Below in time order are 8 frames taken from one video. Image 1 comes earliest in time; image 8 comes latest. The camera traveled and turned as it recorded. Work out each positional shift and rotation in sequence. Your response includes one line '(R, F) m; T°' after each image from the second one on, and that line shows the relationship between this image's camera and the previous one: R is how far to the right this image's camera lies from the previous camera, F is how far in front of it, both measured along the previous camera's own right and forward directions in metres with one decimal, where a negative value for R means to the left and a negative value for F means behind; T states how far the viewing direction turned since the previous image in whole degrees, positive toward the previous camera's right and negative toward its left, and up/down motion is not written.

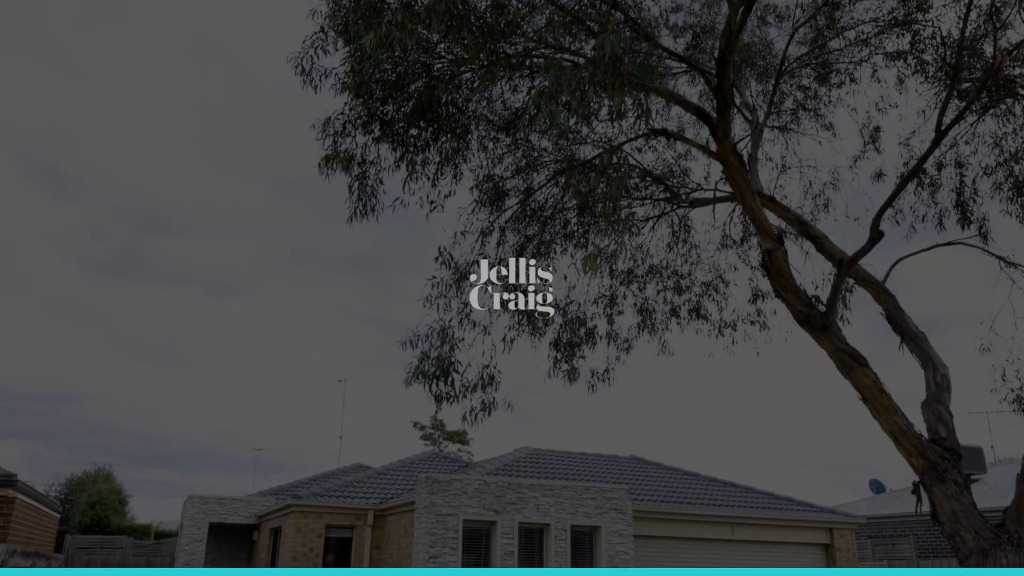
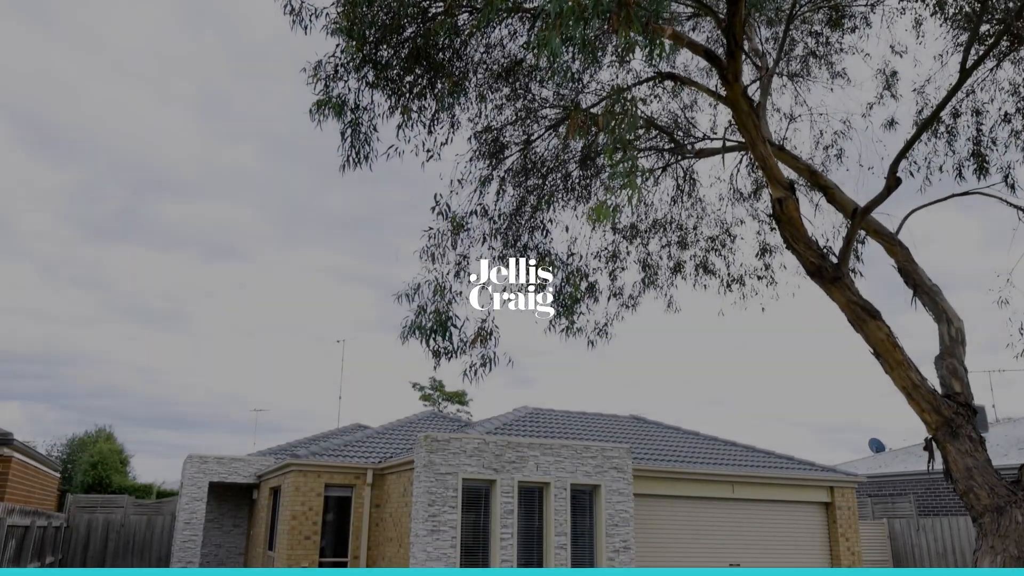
(0.0, +0.3) m; 0°
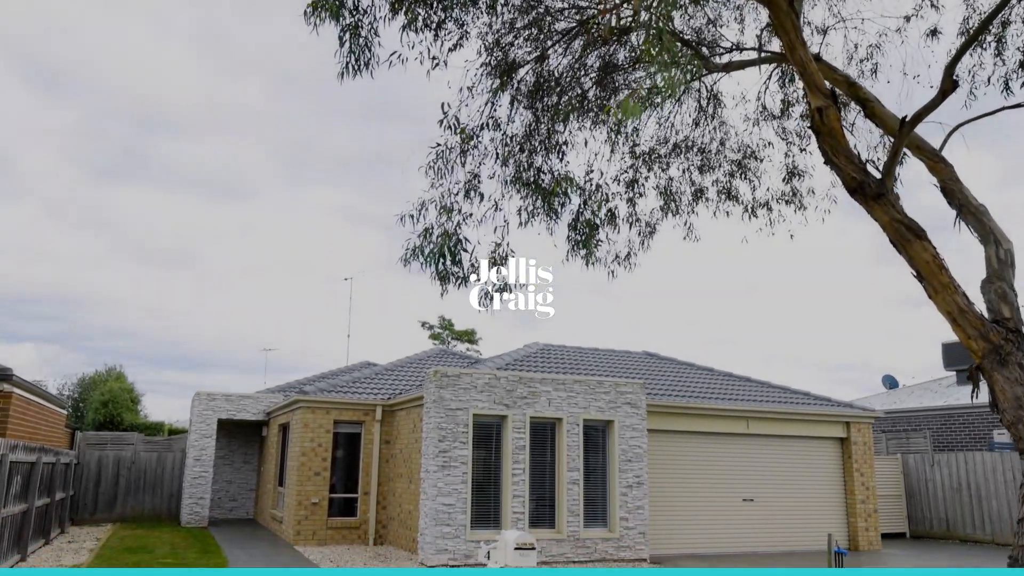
(-0.1, +0.4) m; -1°
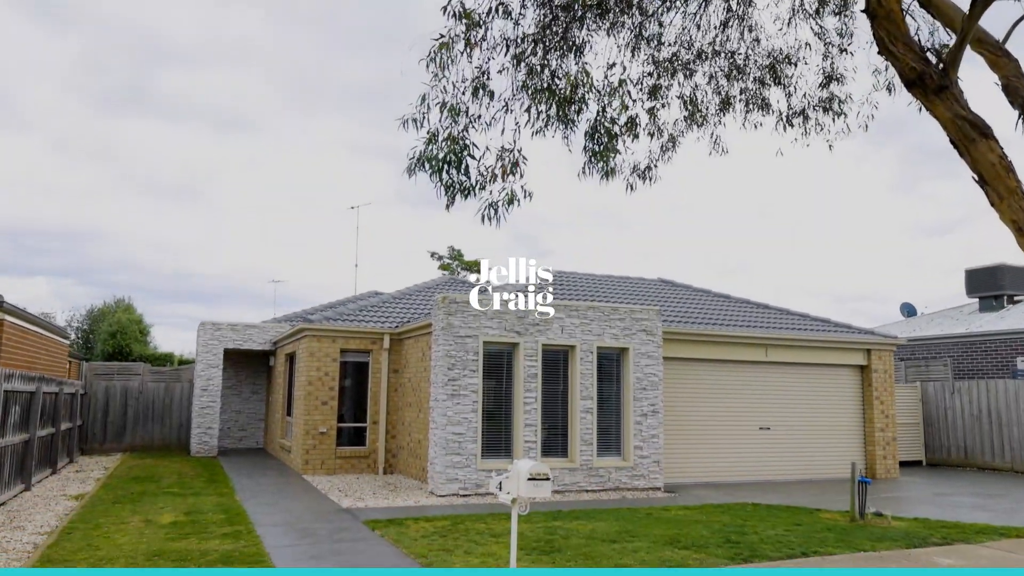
(0.0, +0.6) m; -1°
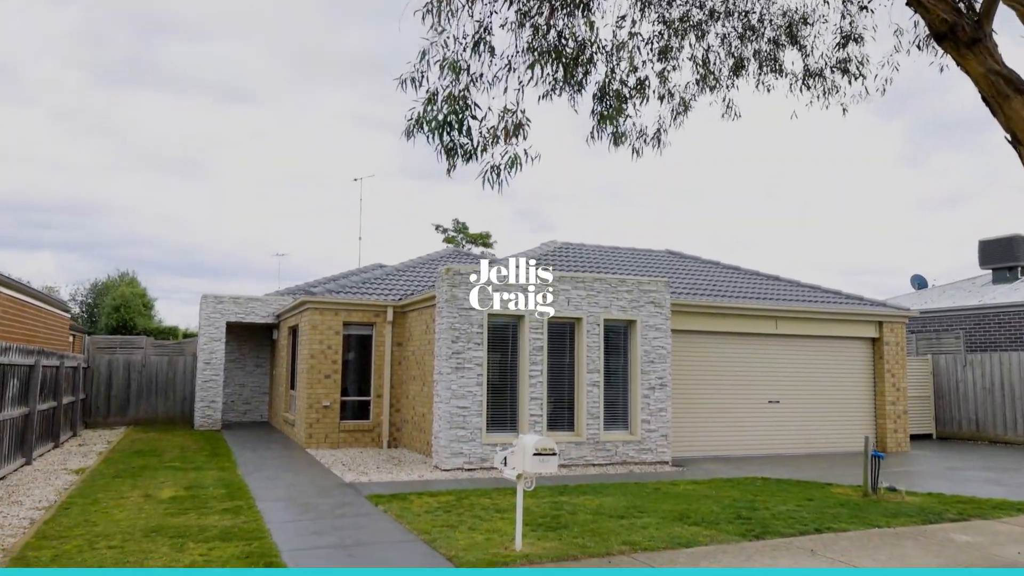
(0.0, +0.3) m; 0°
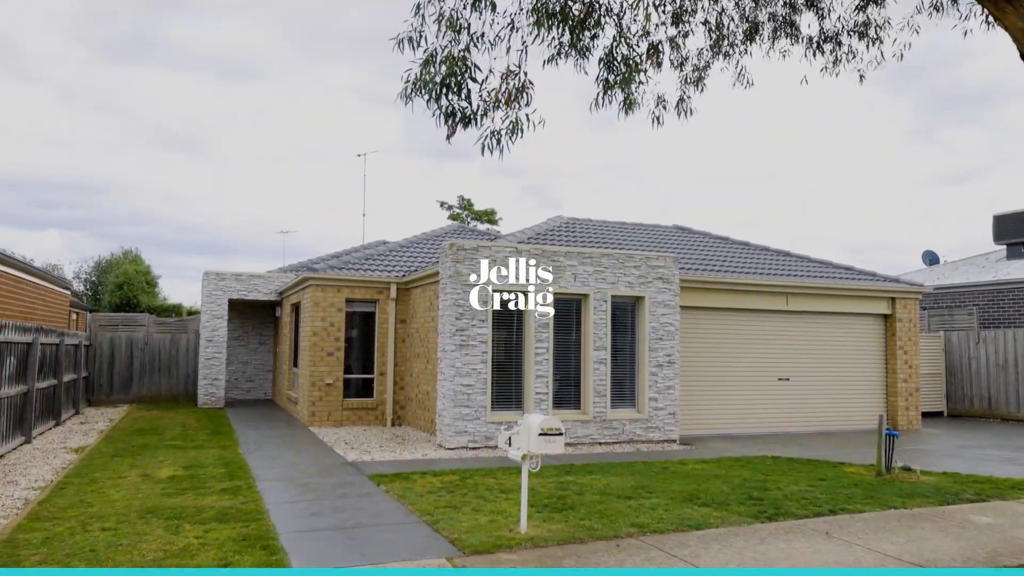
(0.0, +0.3) m; 0°
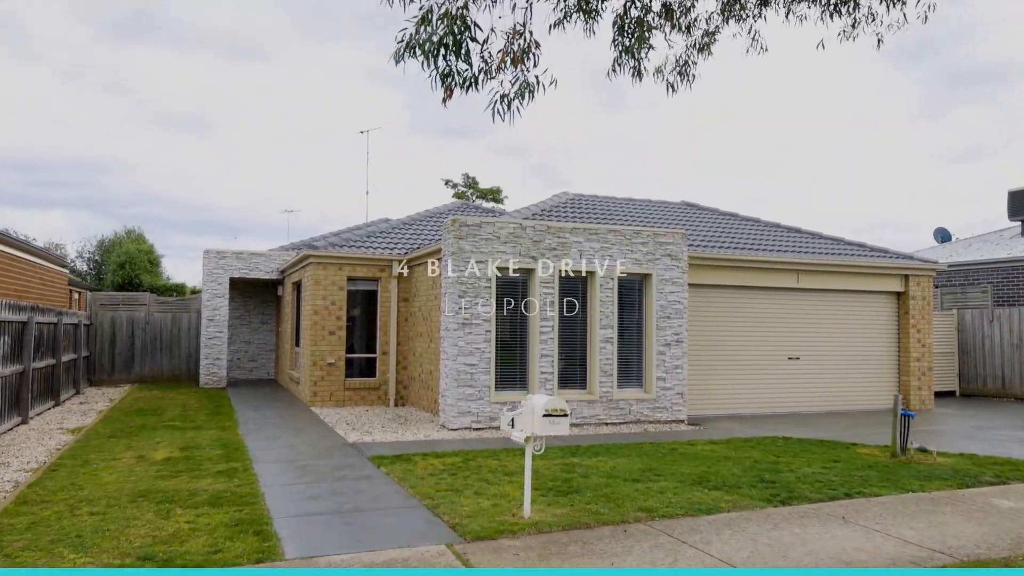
(0.0, +0.3) m; 0°
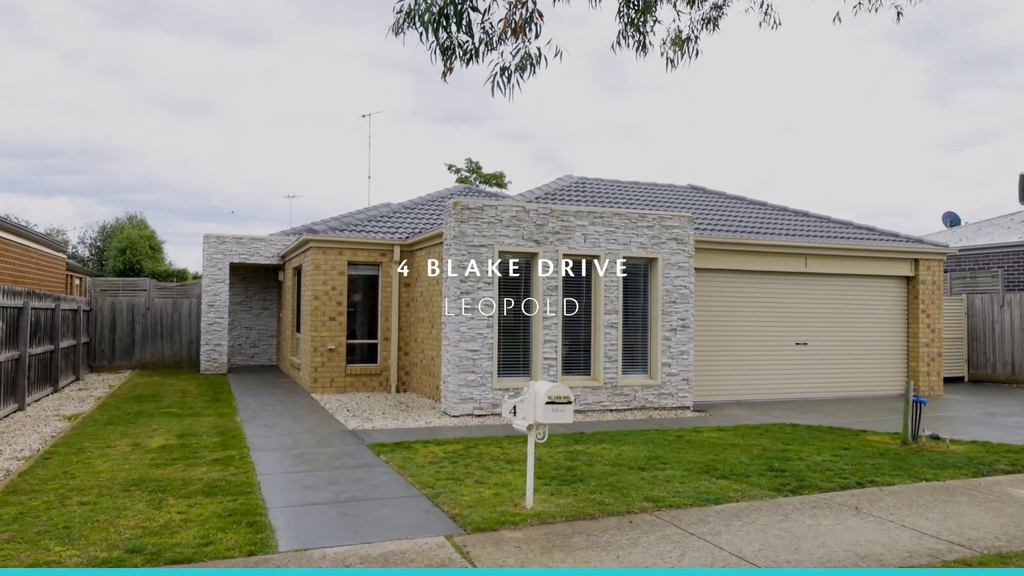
(0.0, +0.2) m; 0°
